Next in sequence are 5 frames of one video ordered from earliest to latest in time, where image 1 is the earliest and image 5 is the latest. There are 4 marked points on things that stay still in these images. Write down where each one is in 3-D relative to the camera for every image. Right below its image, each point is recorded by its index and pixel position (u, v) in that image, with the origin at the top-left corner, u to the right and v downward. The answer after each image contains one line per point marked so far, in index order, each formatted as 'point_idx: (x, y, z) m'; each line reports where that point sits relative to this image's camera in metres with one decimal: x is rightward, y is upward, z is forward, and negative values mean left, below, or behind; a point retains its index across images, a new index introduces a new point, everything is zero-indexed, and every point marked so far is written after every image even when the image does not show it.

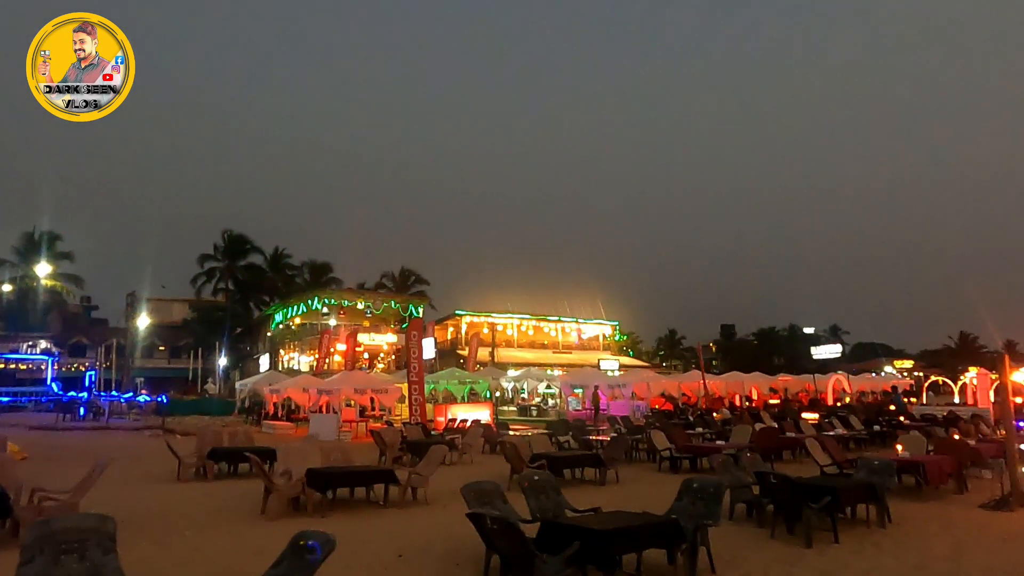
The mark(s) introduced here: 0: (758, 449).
0: (+5.7, -3.7, +15.3) m
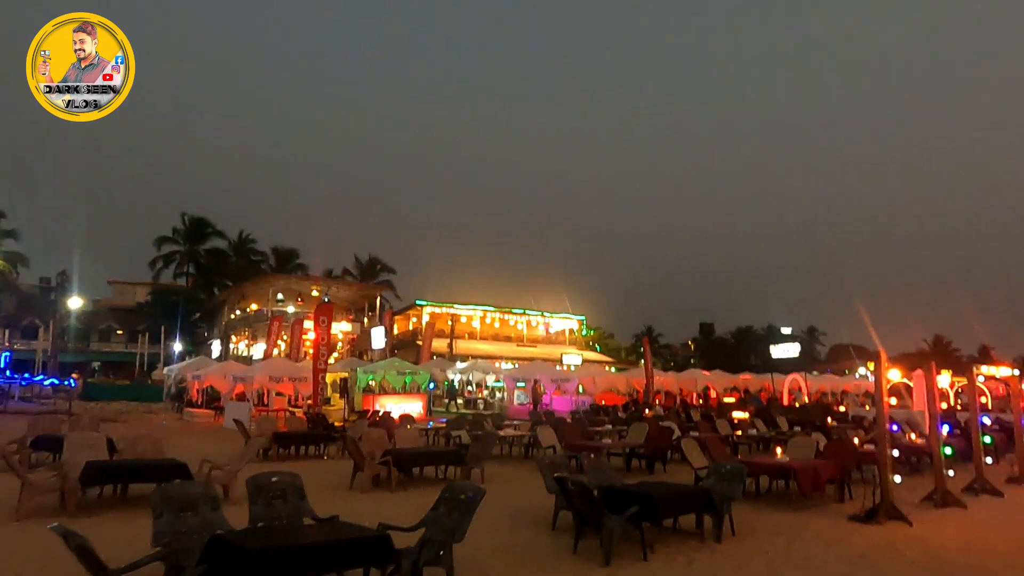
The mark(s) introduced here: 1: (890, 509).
0: (+3.0, -3.4, +14.2) m
1: (+5.4, -3.1, +9.4) m
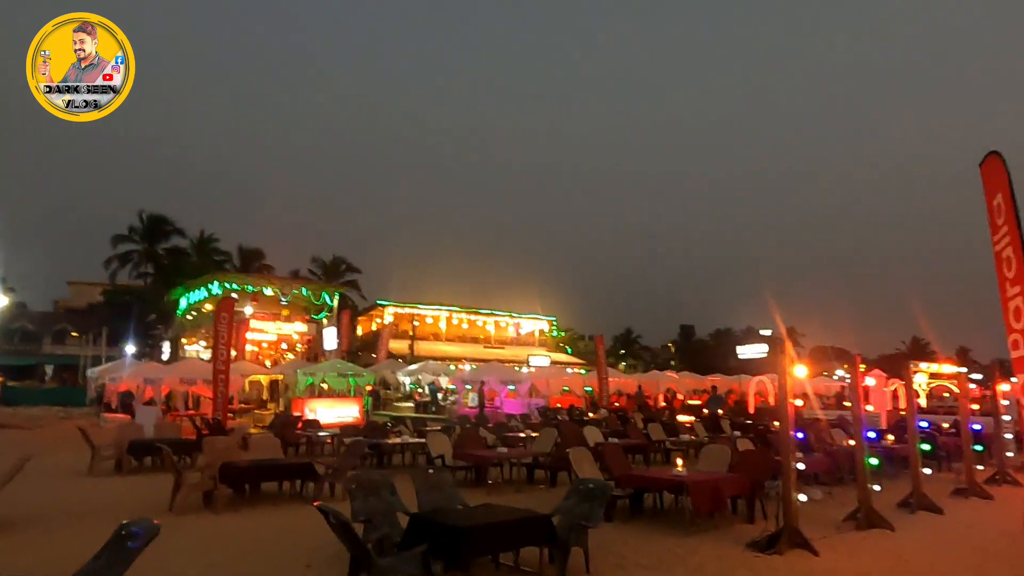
0: (+0.8, -3.2, +12.4) m
1: (+3.3, -2.9, +7.7) m
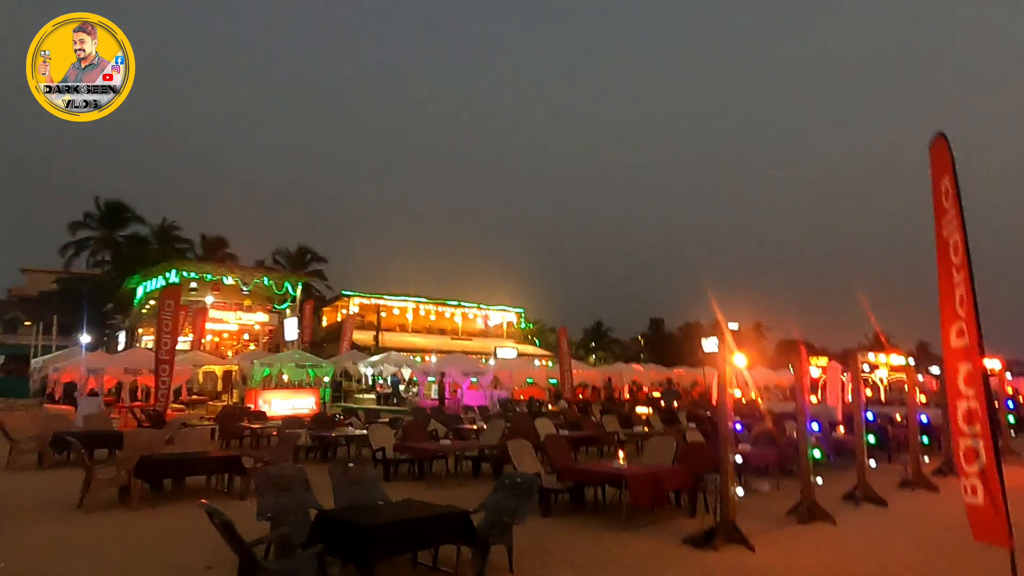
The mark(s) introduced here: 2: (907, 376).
0: (-0.2, -3.0, +12.0) m
1: (+2.5, -2.7, +7.4) m
2: (+7.2, -1.6, +12.1) m
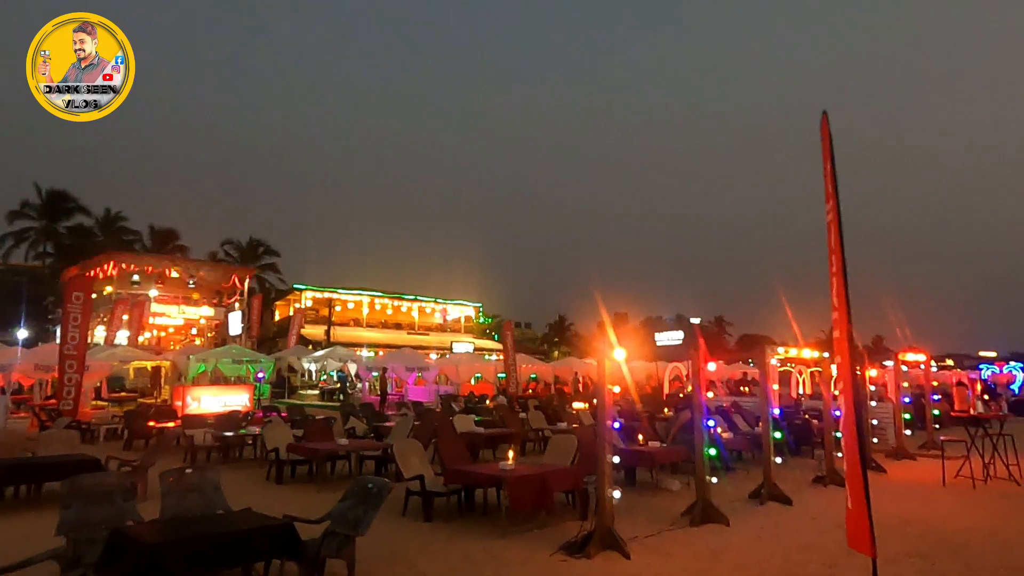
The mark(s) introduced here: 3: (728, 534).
0: (-1.9, -2.8, +11.4) m
1: (+1.0, -2.6, +7.0) m
2: (+5.5, -1.5, +11.8) m
3: (+2.6, -2.9, +7.9) m
